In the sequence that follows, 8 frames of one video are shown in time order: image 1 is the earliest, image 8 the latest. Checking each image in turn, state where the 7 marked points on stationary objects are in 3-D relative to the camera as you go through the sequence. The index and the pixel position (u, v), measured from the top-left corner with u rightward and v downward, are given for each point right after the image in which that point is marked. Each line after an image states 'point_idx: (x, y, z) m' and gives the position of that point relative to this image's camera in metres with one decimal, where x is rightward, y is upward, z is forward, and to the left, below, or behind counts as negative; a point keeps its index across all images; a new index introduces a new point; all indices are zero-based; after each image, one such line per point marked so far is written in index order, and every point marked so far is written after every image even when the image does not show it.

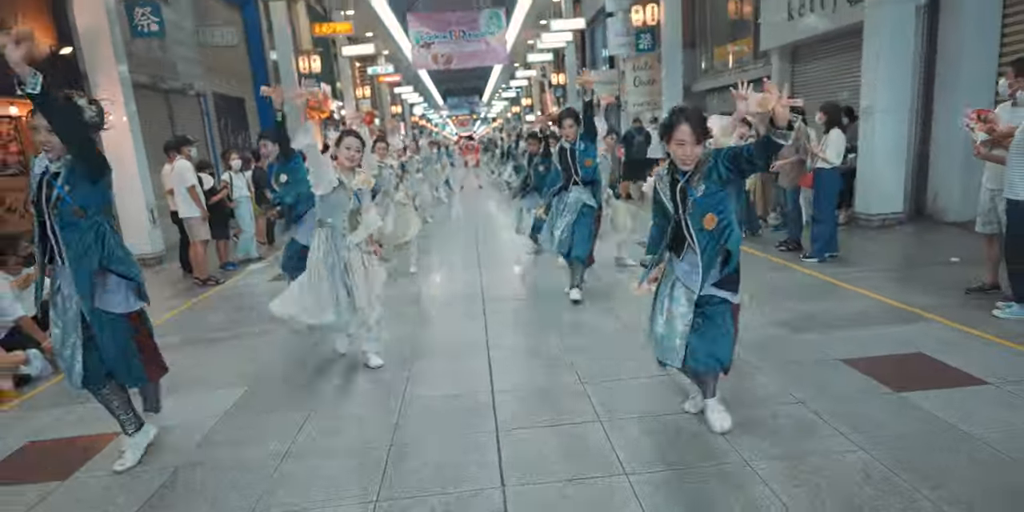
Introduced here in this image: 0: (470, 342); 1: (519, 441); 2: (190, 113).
0: (-0.3, -0.6, +4.0) m
1: (0.0, -0.8, +2.7) m
2: (-5.5, +2.5, +10.4) m
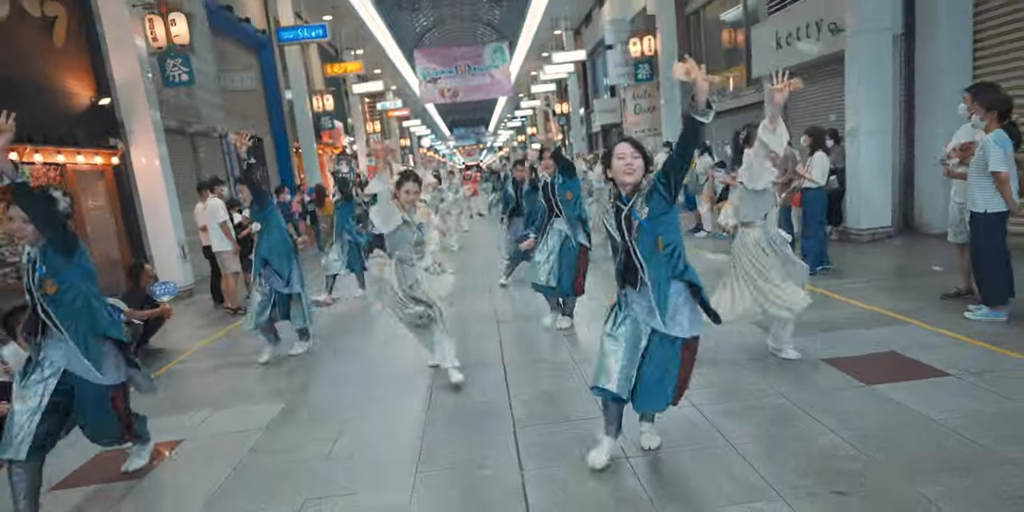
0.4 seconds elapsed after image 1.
0: (-0.2, -0.7, +4.4) m
1: (+0.1, -0.9, +3.0) m
2: (-5.4, +1.9, +11.0) m
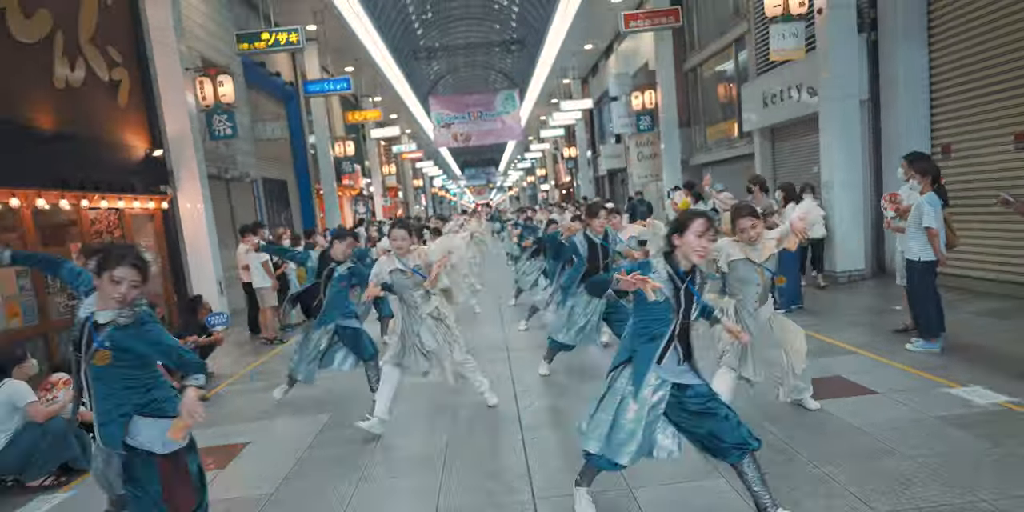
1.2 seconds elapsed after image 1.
0: (-0.1, -1.0, +5.1) m
1: (+0.2, -1.1, +3.7) m
2: (-5.2, +1.2, +11.9) m
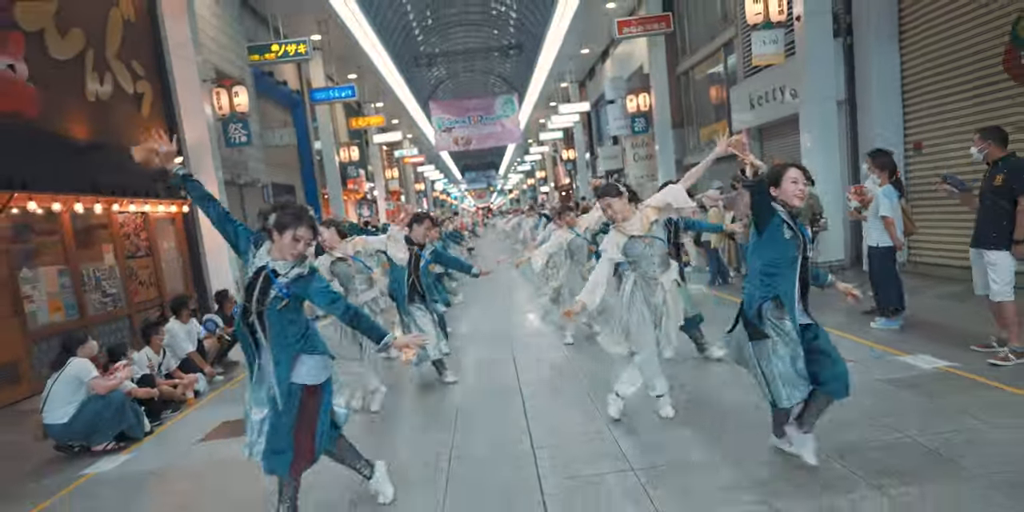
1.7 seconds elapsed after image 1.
0: (-0.1, -1.0, +5.6) m
1: (+0.2, -1.0, +4.2) m
2: (-5.2, +1.1, +12.4) m
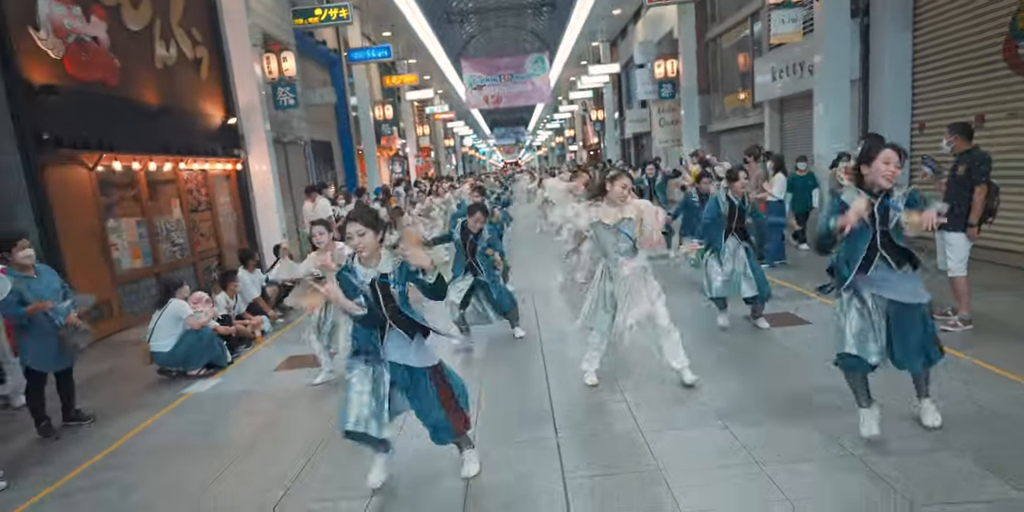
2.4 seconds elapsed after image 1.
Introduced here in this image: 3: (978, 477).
0: (+0.1, -0.6, +6.4) m
1: (+0.3, -0.8, +5.0) m
2: (-4.6, +2.1, +13.2) m
3: (+1.9, -0.9, +2.5) m
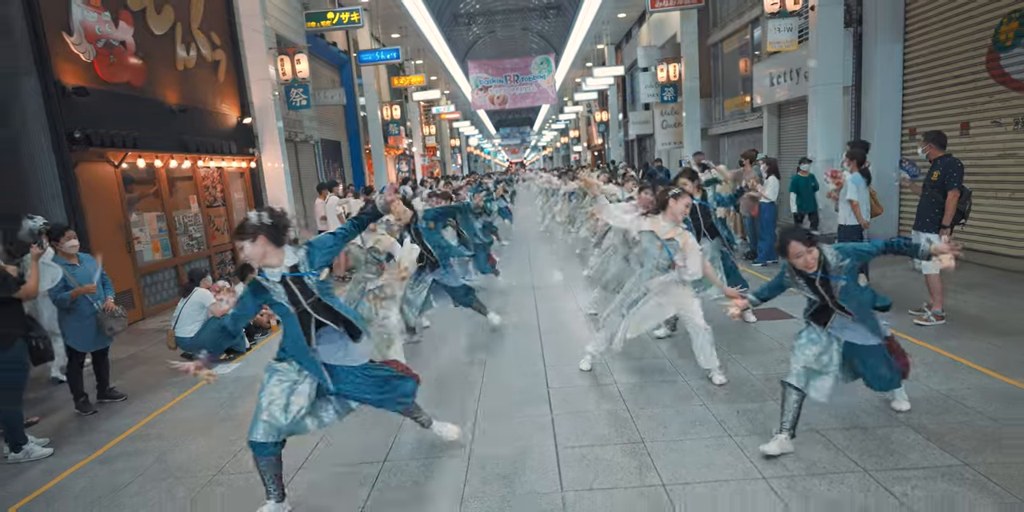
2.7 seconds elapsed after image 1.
0: (+0.1, -0.6, +6.7) m
1: (+0.3, -0.7, +5.3) m
2: (-4.5, +2.2, +13.6) m
3: (+1.9, -0.9, +2.8) m
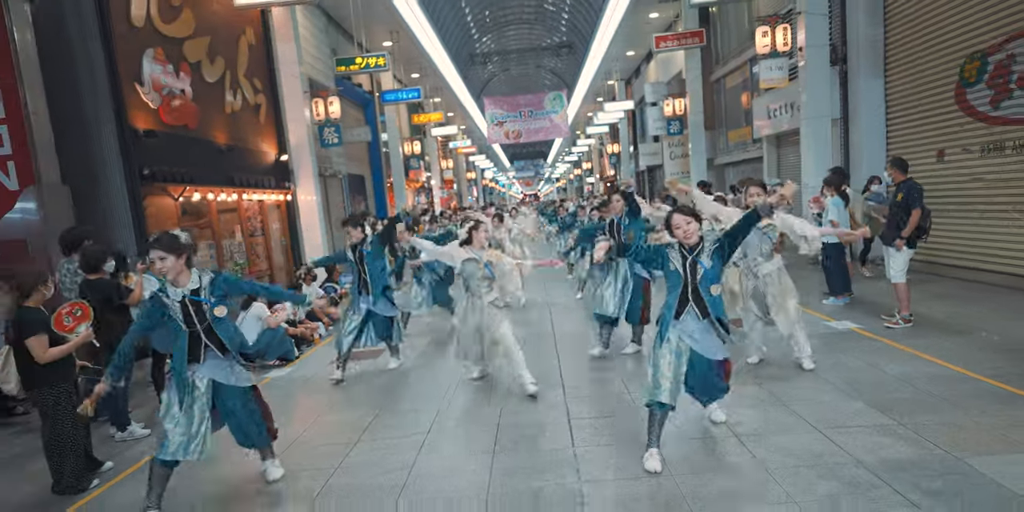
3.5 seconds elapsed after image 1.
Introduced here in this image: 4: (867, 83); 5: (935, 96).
0: (+0.4, -0.8, +7.4) m
1: (+0.5, -0.9, +6.0) m
2: (-4.1, +1.6, +14.5) m
3: (+2.0, -0.9, +3.4) m
4: (+5.1, +2.5, +8.8) m
5: (+5.4, +2.0, +7.8) m
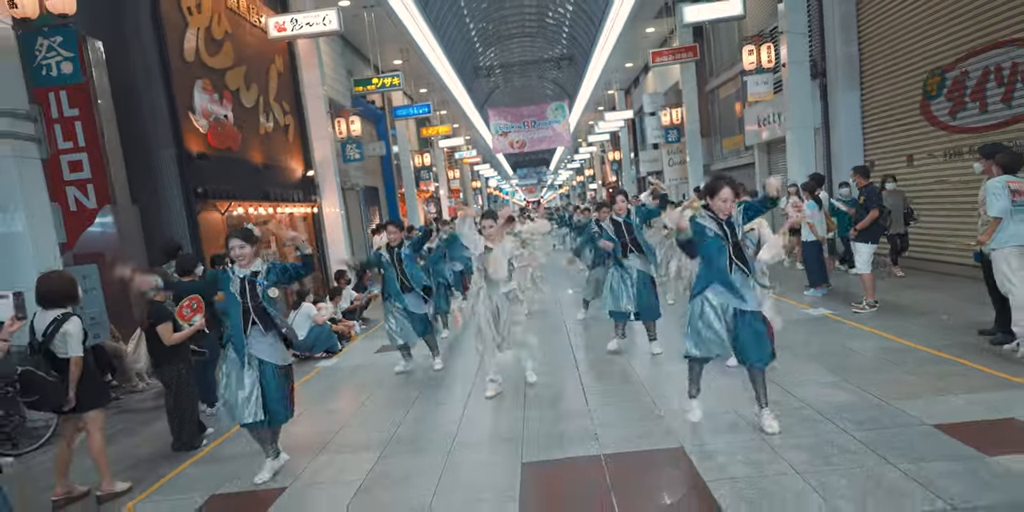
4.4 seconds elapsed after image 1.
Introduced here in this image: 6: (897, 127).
0: (+0.6, -0.8, +8.2) m
1: (+0.7, -0.9, +6.8) m
2: (-3.9, +1.4, +15.4) m
3: (+2.2, -0.8, +4.3) m
4: (+5.3, +2.5, +9.6) m
5: (+5.5, +2.1, +8.6) m
6: (+5.5, +1.9, +8.8) m
